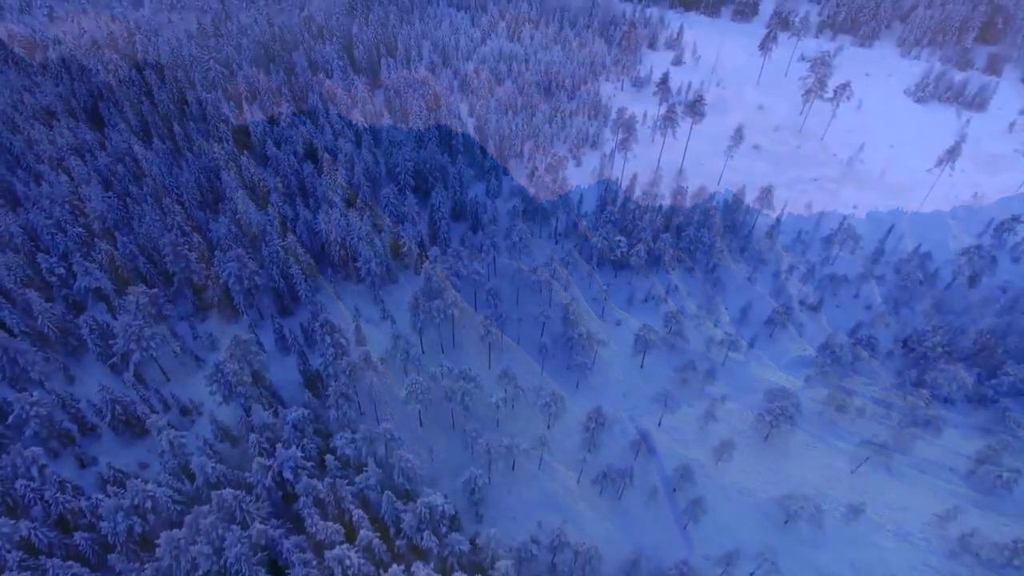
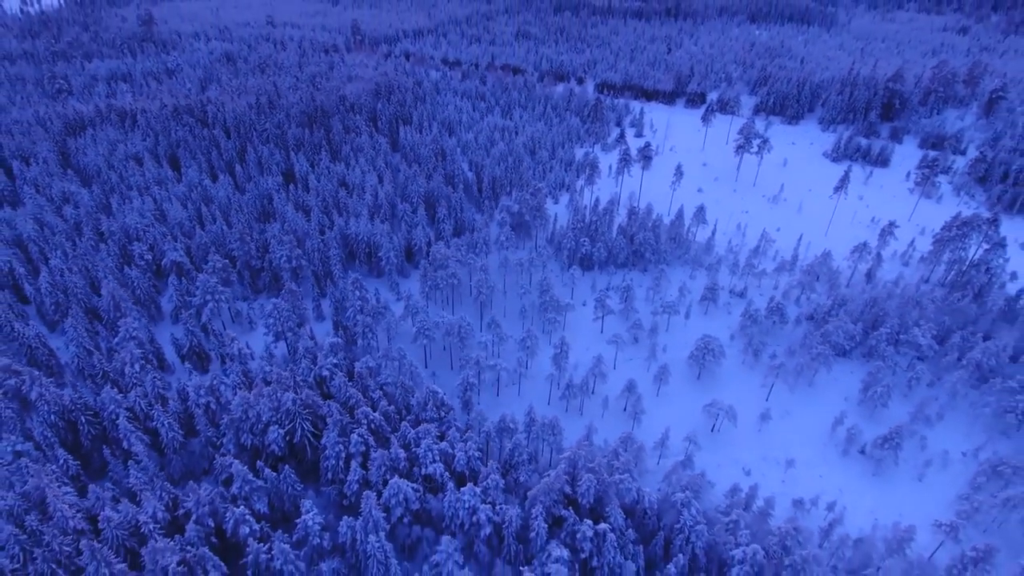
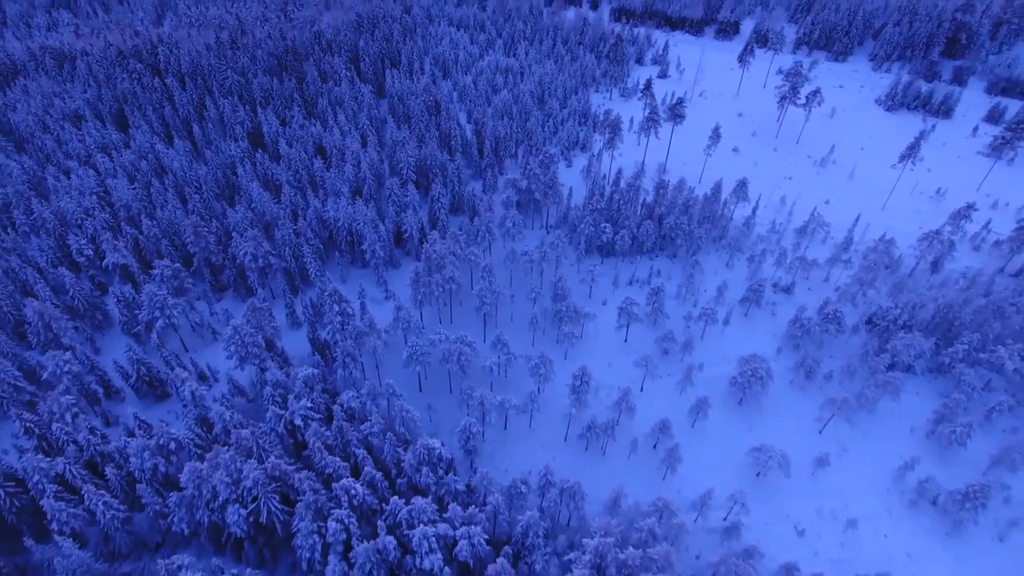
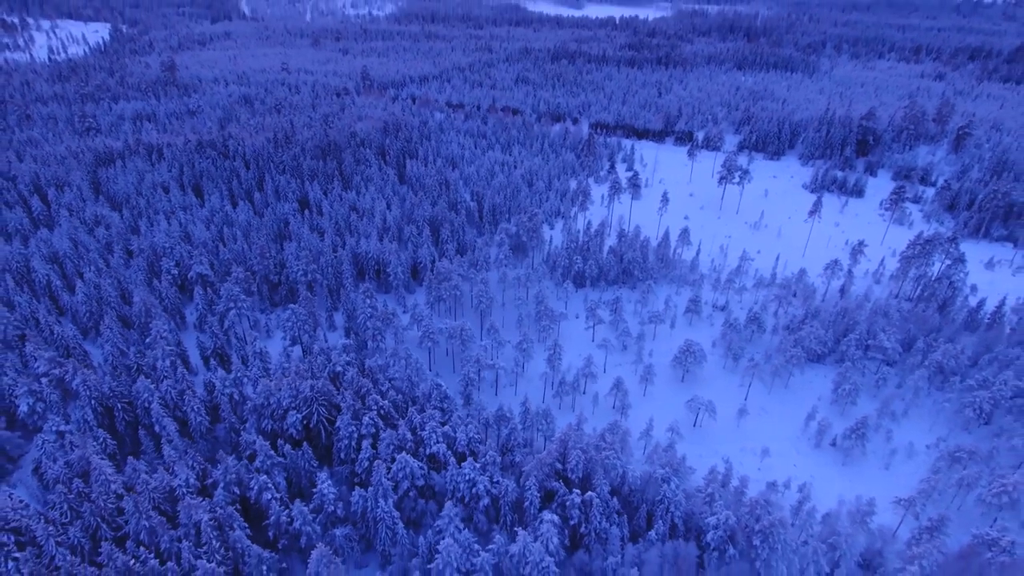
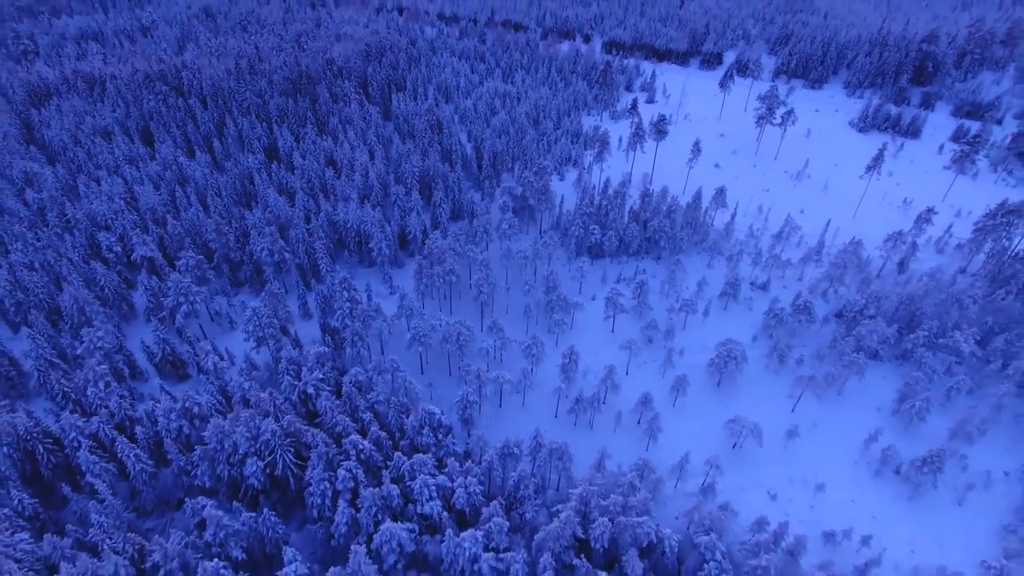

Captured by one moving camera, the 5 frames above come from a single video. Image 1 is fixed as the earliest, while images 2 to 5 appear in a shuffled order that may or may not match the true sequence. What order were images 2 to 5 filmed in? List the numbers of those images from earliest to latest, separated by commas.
3, 5, 2, 4
